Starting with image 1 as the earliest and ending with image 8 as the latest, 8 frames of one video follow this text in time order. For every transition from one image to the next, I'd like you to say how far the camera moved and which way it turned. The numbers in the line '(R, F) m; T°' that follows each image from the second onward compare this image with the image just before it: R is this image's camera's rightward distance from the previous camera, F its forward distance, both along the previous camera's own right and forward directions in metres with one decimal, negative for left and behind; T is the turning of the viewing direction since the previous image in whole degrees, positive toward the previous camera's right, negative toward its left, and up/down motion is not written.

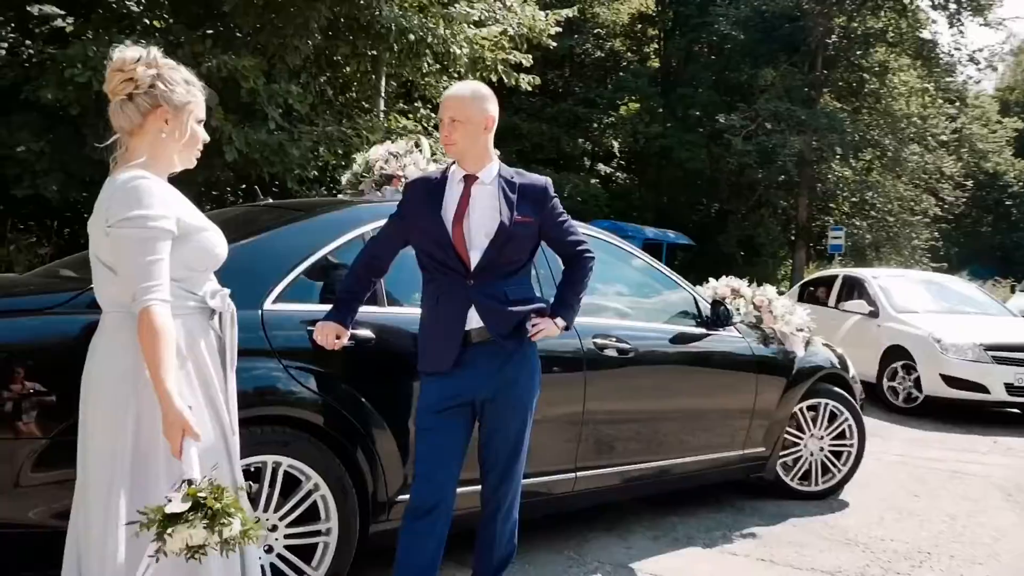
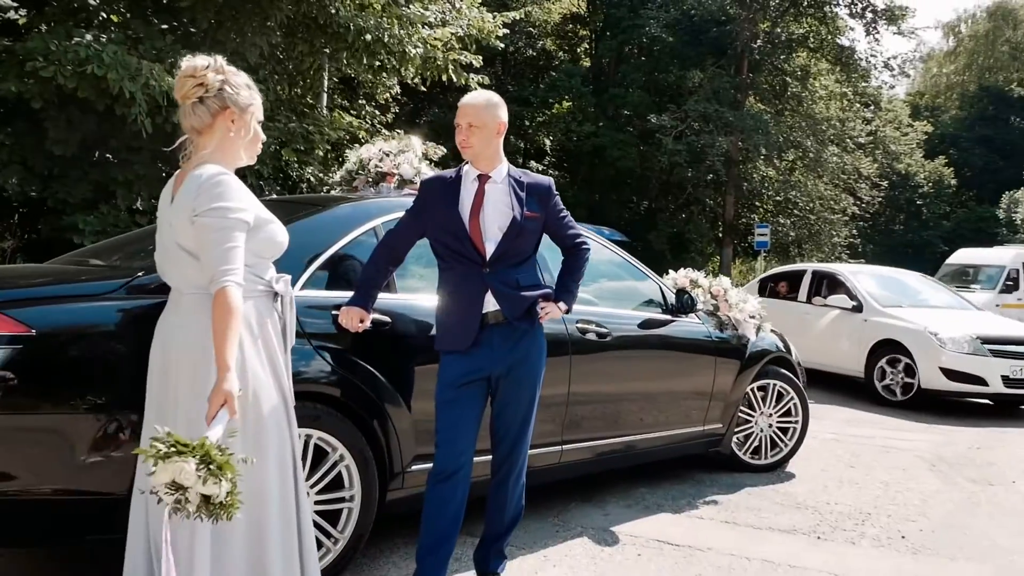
(-0.3, -0.3) m; +5°
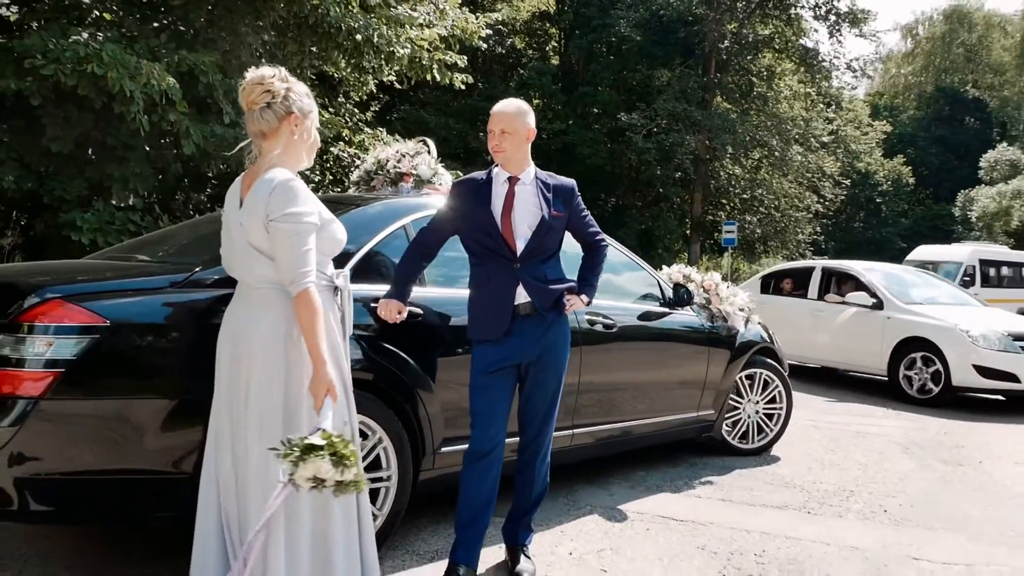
(-0.3, -0.3) m; +2°
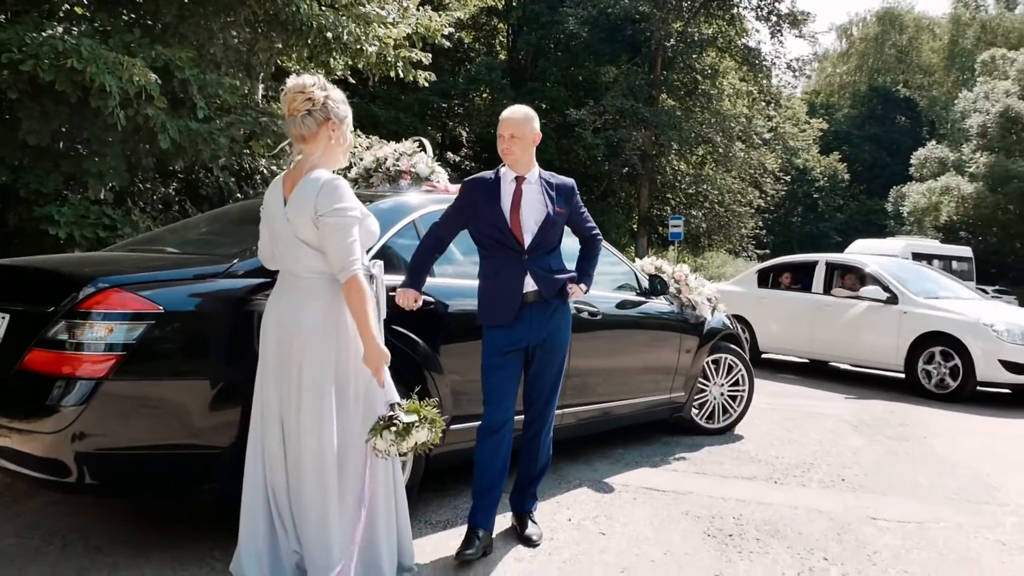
(-0.3, -0.3) m; +4°
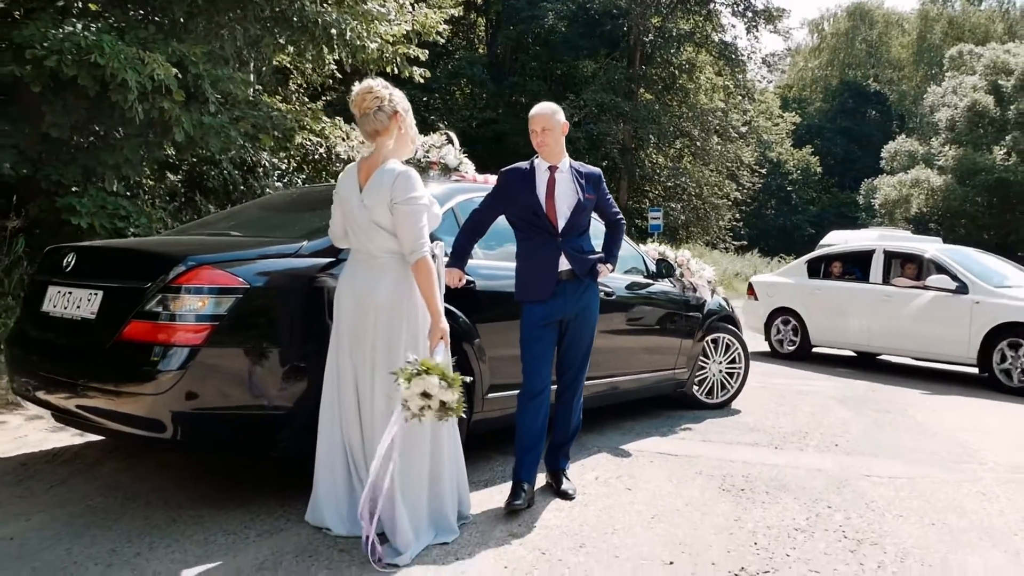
(-0.3, -0.4) m; +2°
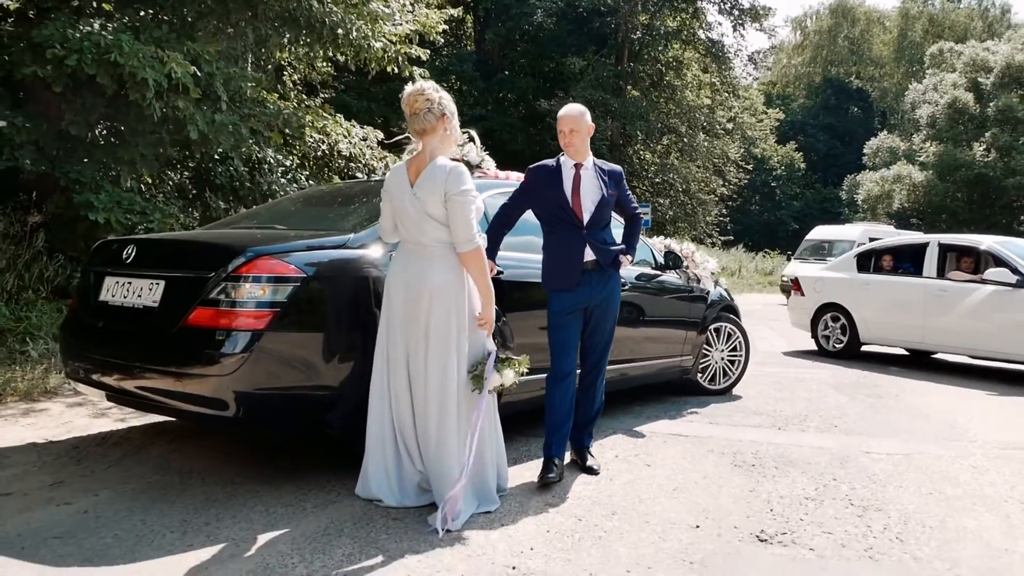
(-0.2, -0.3) m; +1°
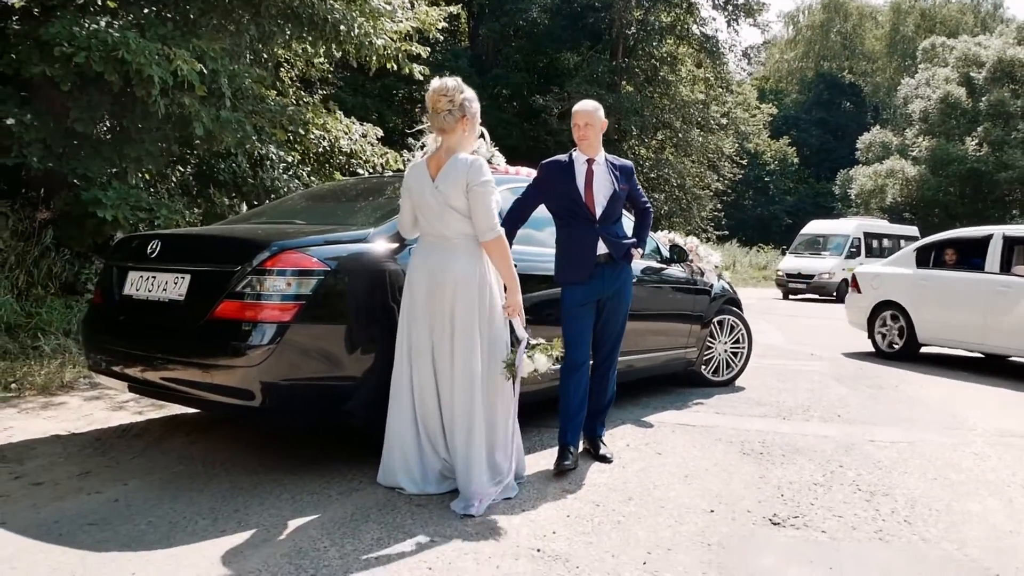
(-0.1, -0.1) m; 0°
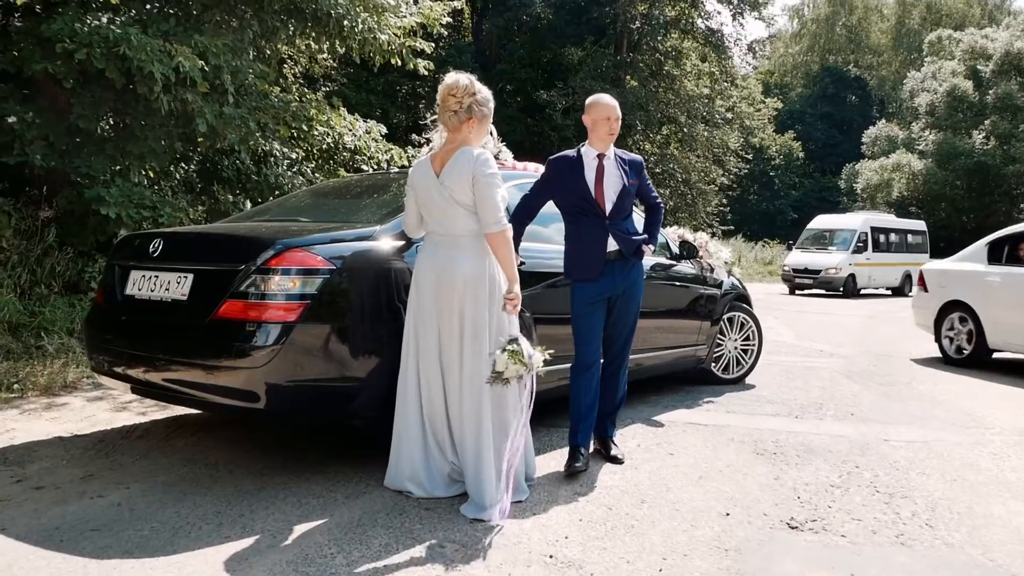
(0.0, +0.1) m; 0°
